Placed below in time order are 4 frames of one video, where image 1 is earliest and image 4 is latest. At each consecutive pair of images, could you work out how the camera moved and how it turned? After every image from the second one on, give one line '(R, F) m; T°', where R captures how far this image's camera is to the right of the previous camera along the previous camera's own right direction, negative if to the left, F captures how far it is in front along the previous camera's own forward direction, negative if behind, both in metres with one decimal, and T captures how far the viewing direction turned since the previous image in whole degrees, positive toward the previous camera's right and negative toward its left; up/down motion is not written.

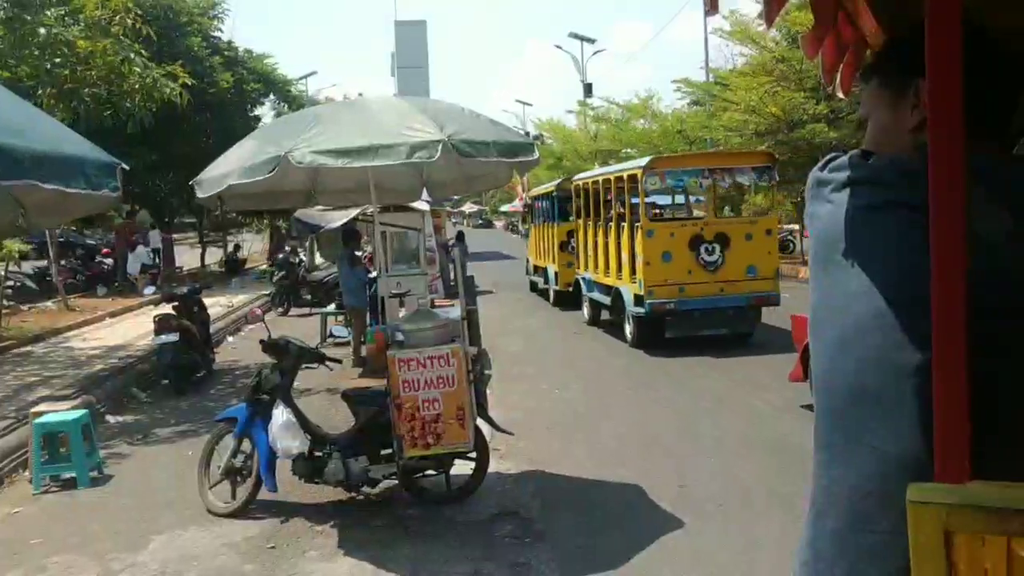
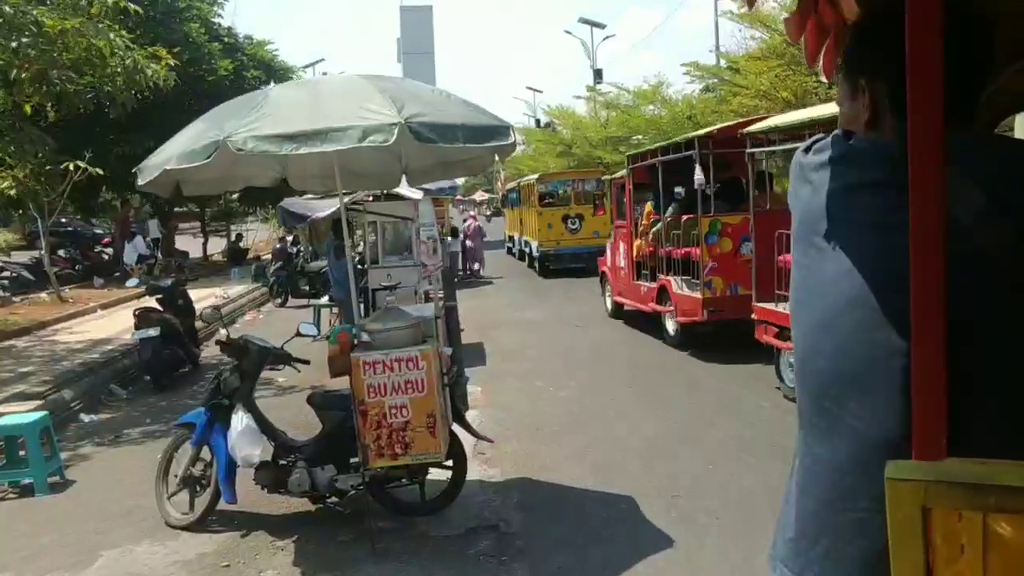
(+0.2, +0.4) m; -1°
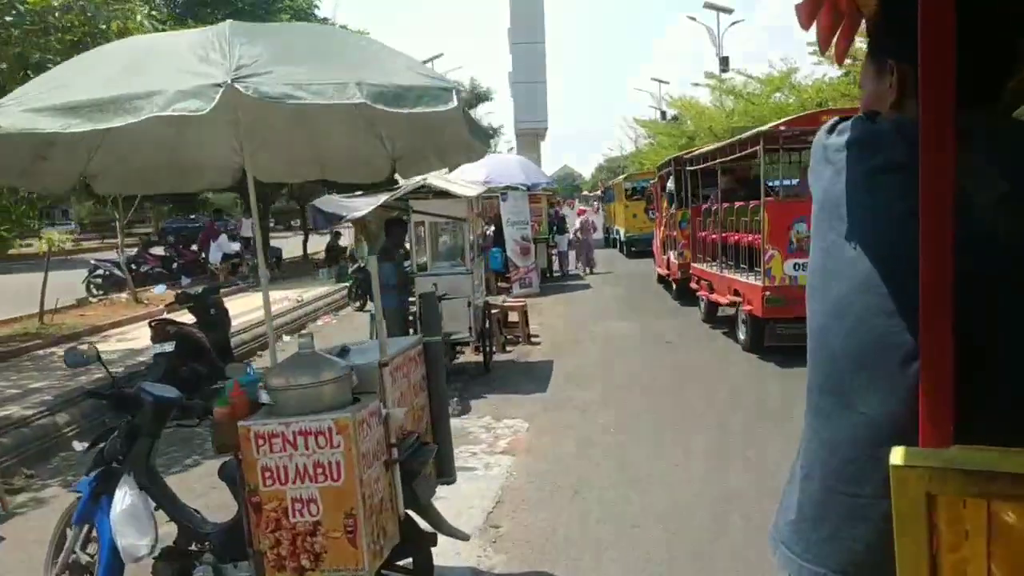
(+0.6, +1.5) m; -8°
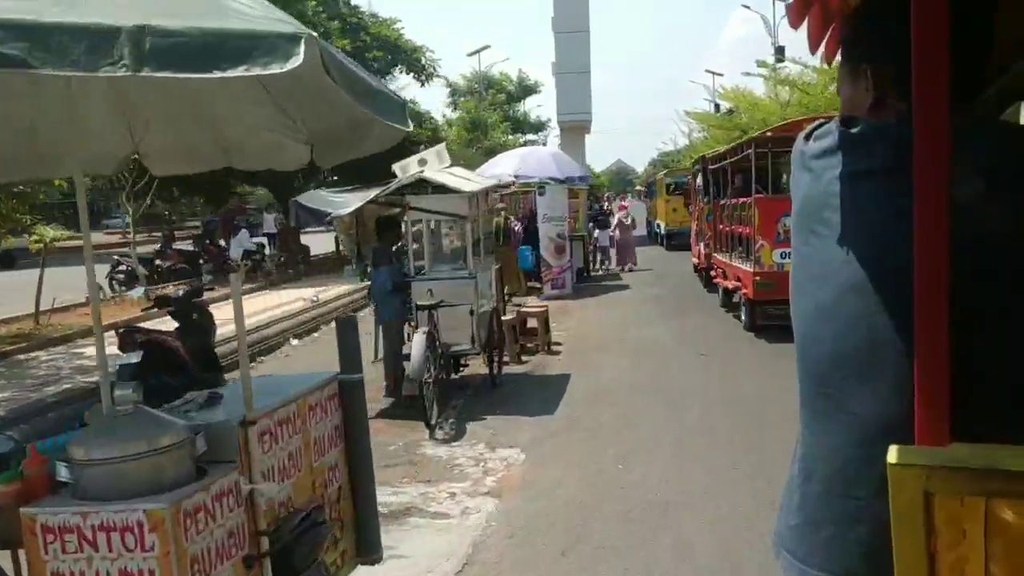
(+0.4, +1.0) m; -3°
